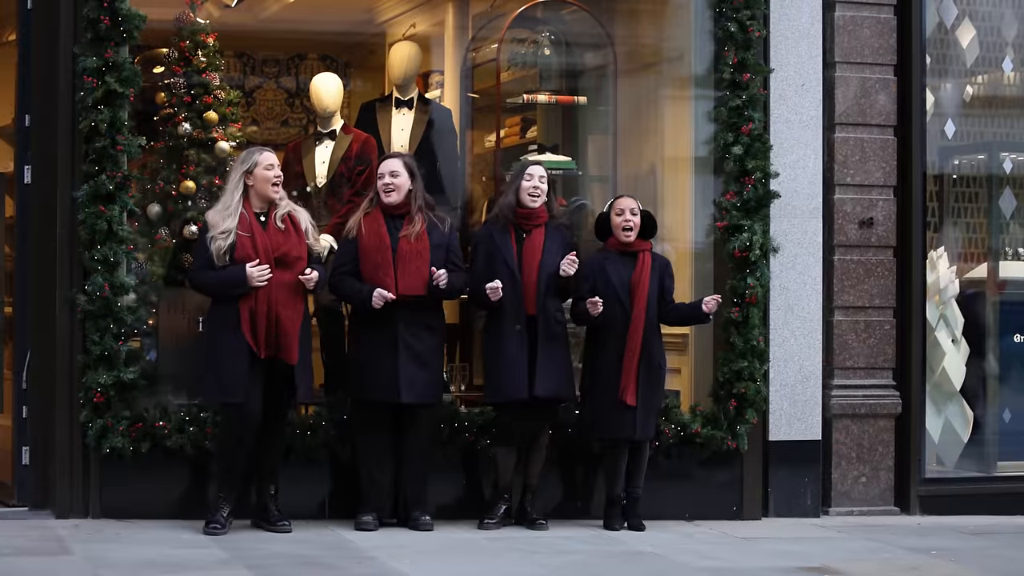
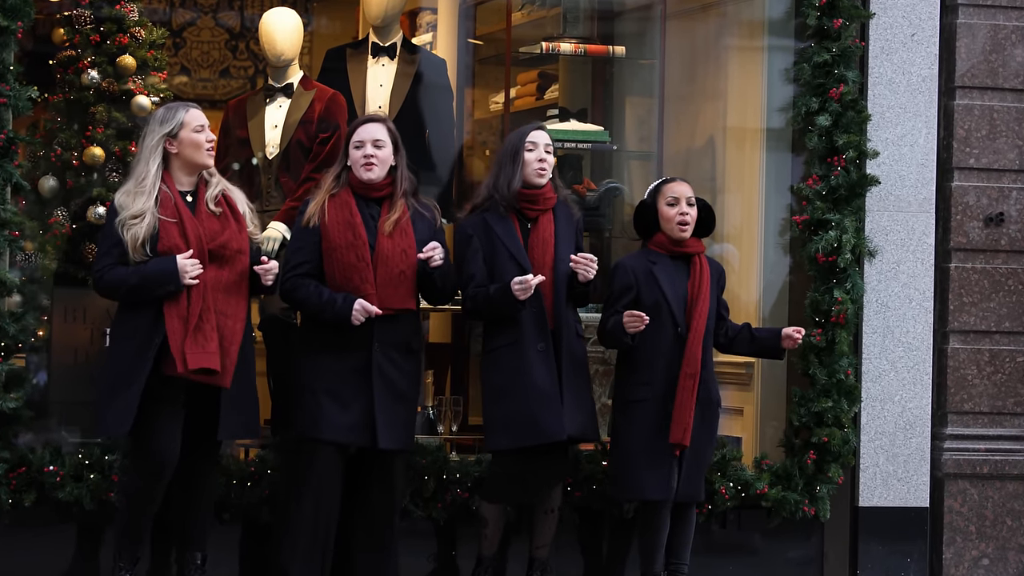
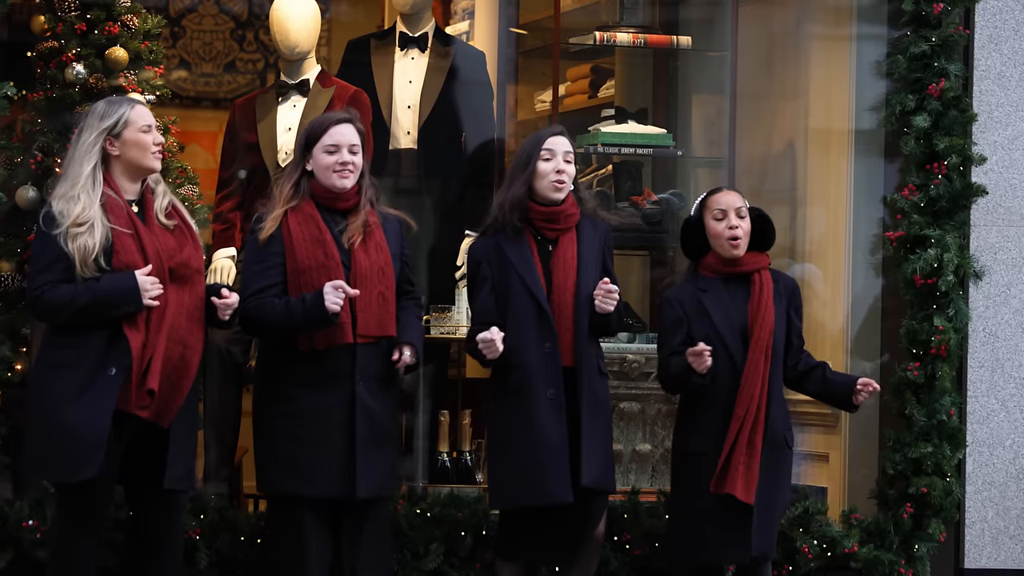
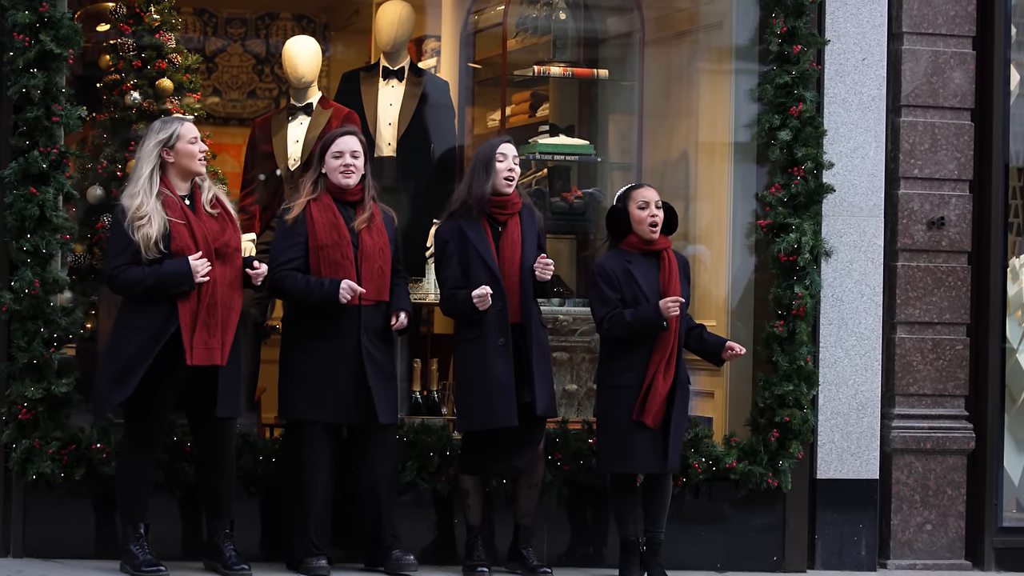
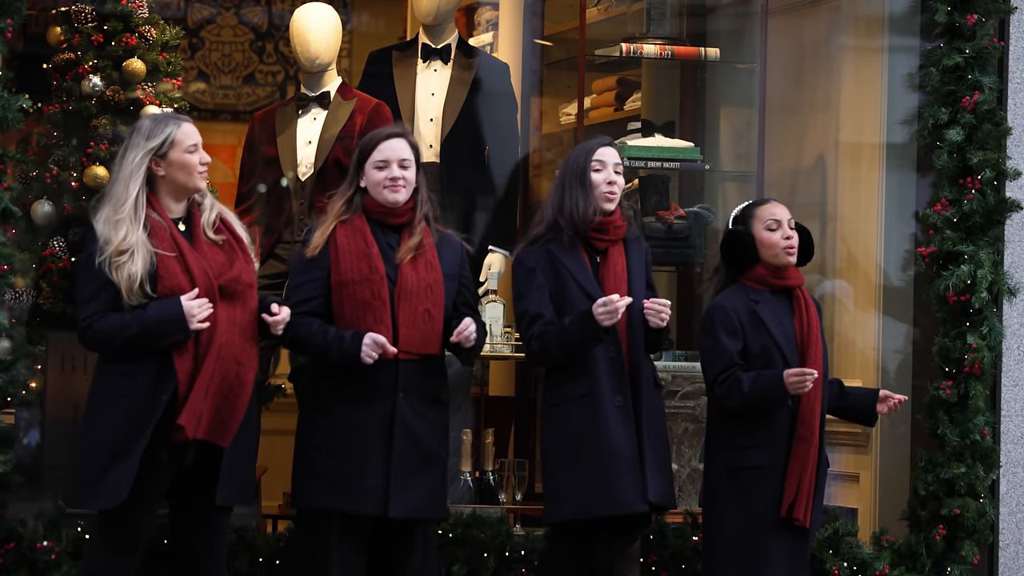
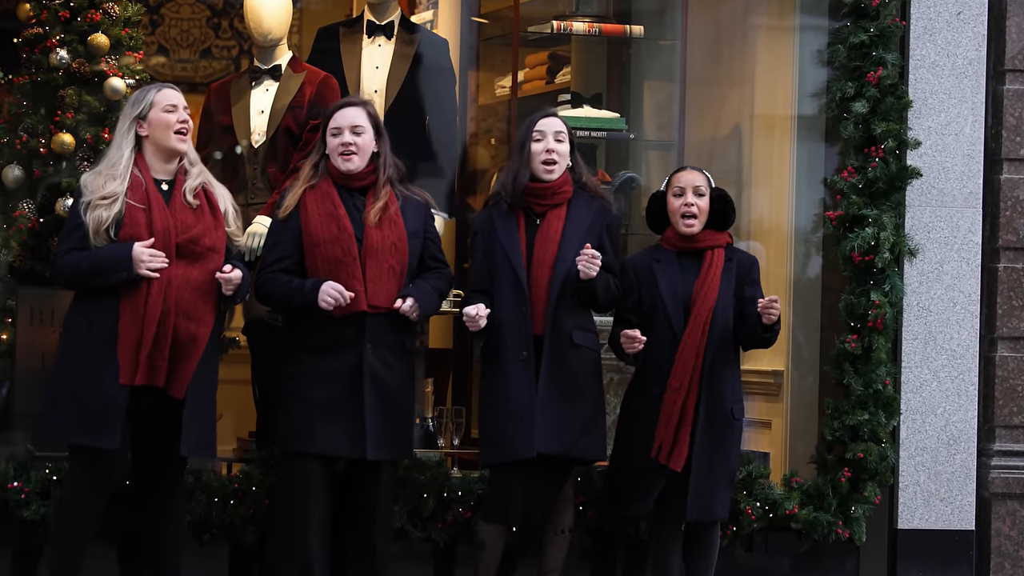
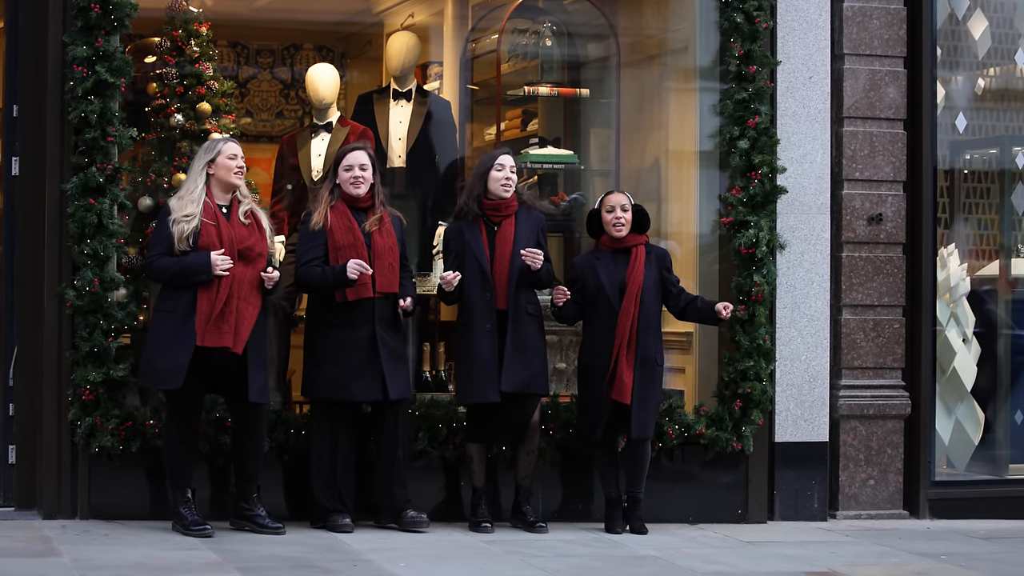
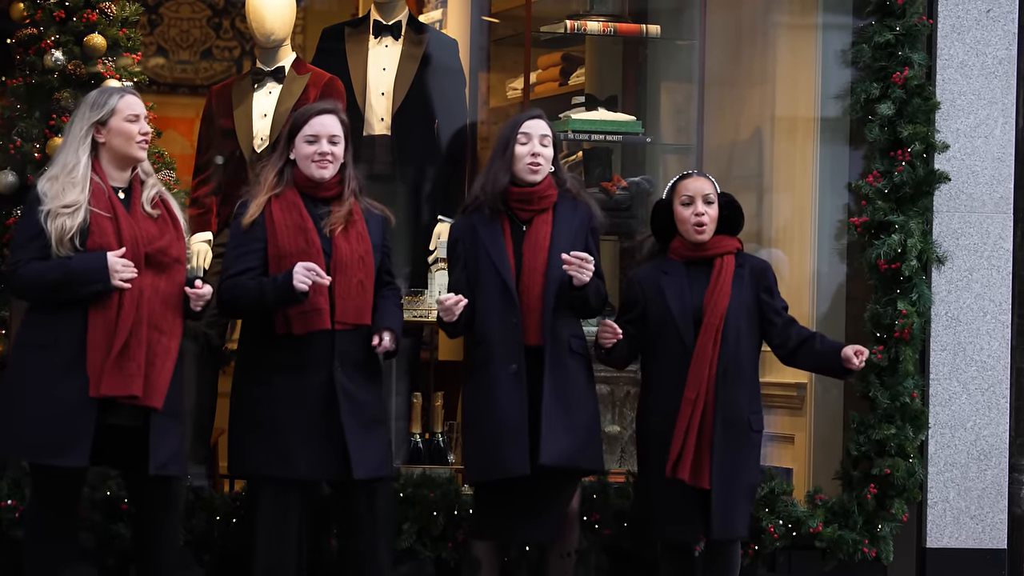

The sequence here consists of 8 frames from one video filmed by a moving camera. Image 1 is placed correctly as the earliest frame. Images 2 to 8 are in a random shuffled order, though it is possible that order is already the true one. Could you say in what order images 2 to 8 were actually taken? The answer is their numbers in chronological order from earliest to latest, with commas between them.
7, 4, 2, 6, 8, 3, 5
